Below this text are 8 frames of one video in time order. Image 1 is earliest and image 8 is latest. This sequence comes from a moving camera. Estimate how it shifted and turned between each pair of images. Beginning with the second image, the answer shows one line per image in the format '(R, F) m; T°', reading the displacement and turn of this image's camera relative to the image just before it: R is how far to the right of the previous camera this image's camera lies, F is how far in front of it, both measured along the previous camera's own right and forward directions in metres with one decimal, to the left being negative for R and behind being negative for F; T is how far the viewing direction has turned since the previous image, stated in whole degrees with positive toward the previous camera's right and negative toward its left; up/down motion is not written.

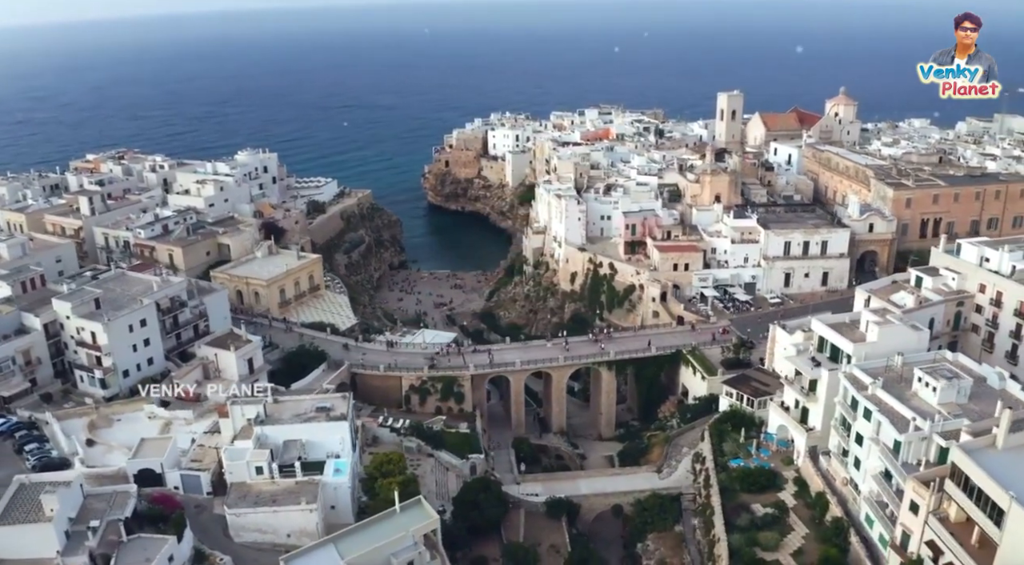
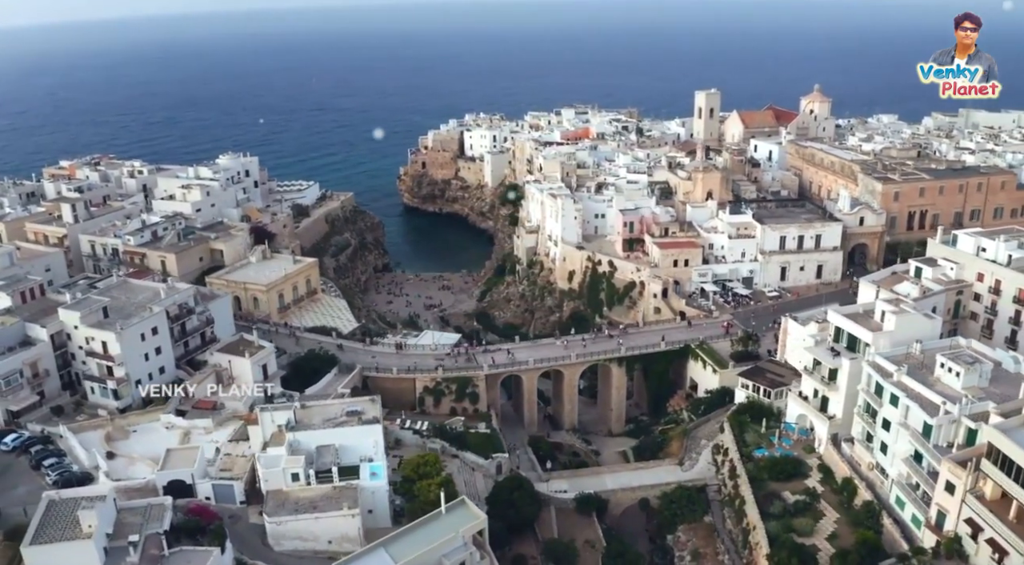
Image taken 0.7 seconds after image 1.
(-4.5, -0.1) m; +4°
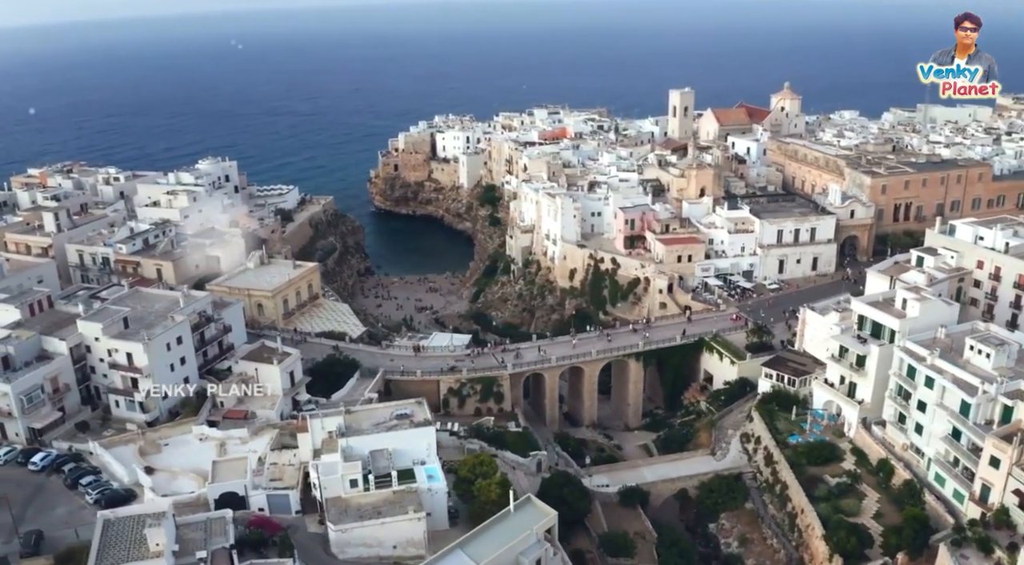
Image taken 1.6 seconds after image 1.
(-6.4, -0.1) m; +5°
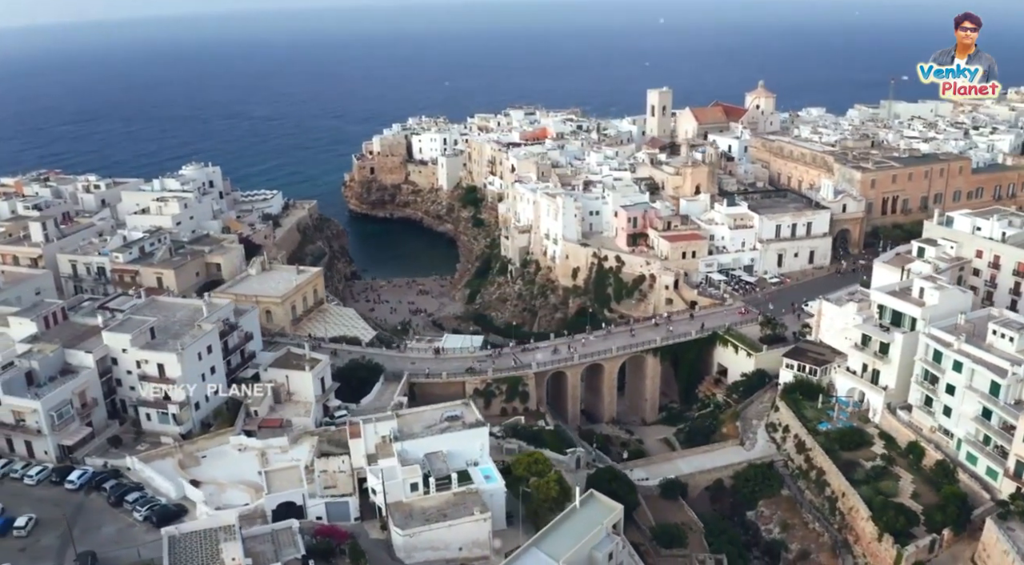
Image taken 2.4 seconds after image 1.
(-6.1, -0.1) m; +4°
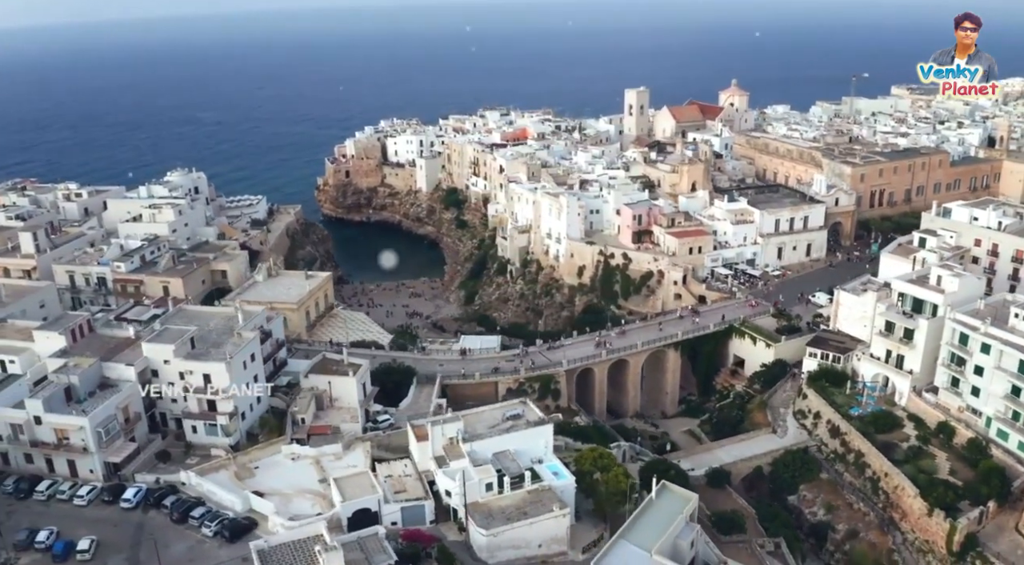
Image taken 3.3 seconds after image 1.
(-7.1, 0.0) m; +5°
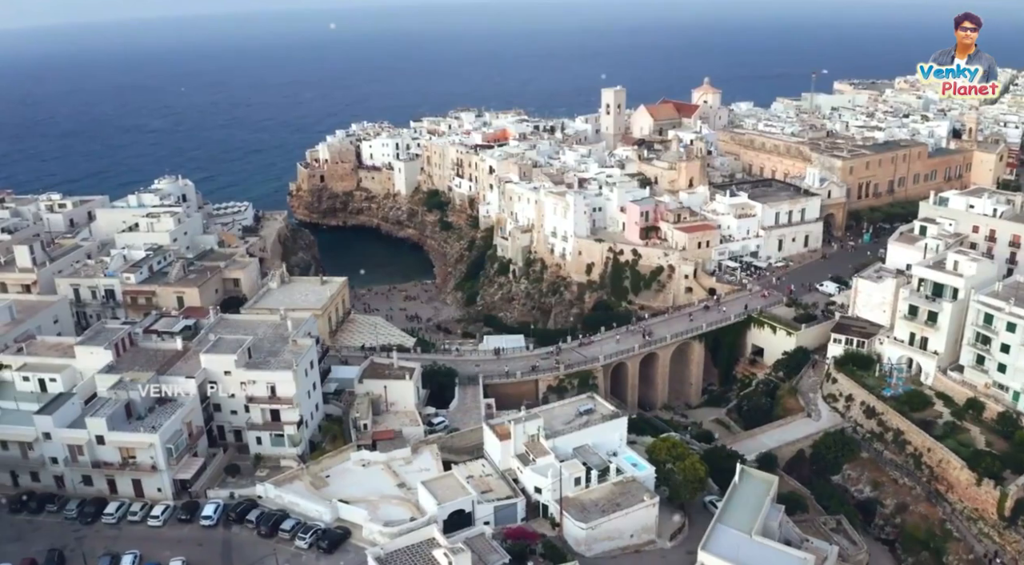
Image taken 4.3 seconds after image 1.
(-8.2, +0.1) m; +5°
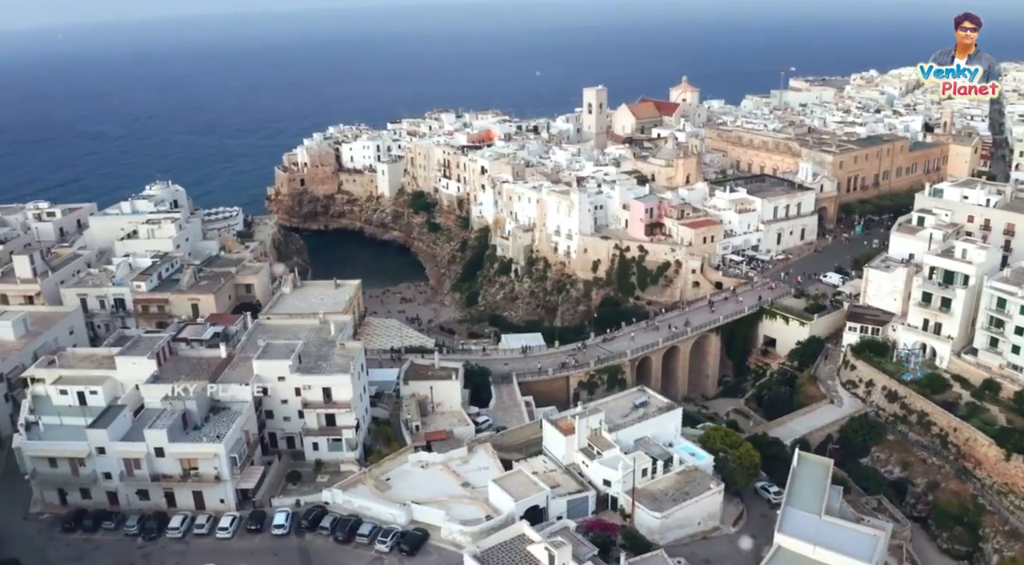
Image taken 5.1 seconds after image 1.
(-6.5, 0.0) m; +4°
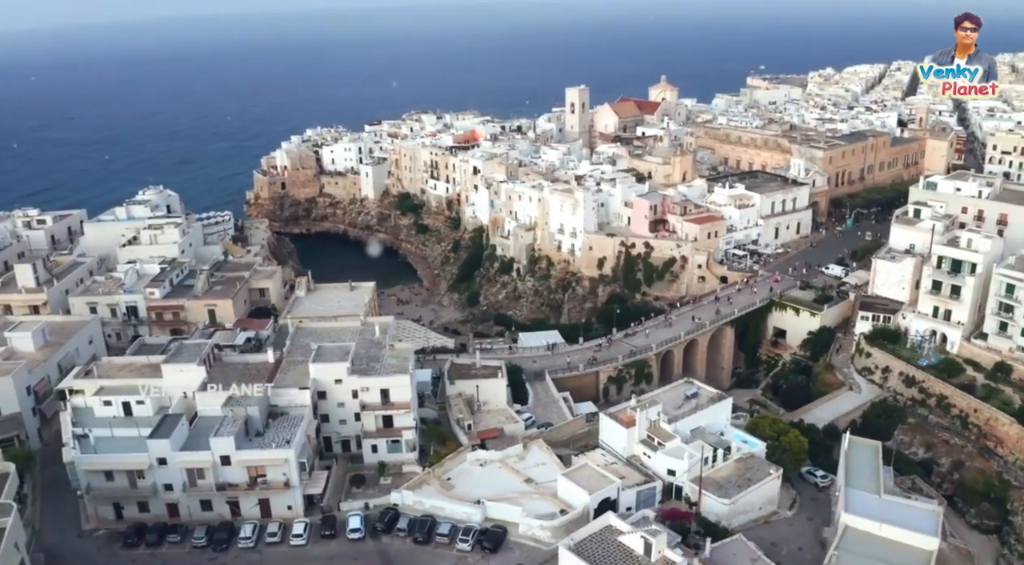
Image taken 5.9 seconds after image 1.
(-6.5, +0.2) m; +4°
